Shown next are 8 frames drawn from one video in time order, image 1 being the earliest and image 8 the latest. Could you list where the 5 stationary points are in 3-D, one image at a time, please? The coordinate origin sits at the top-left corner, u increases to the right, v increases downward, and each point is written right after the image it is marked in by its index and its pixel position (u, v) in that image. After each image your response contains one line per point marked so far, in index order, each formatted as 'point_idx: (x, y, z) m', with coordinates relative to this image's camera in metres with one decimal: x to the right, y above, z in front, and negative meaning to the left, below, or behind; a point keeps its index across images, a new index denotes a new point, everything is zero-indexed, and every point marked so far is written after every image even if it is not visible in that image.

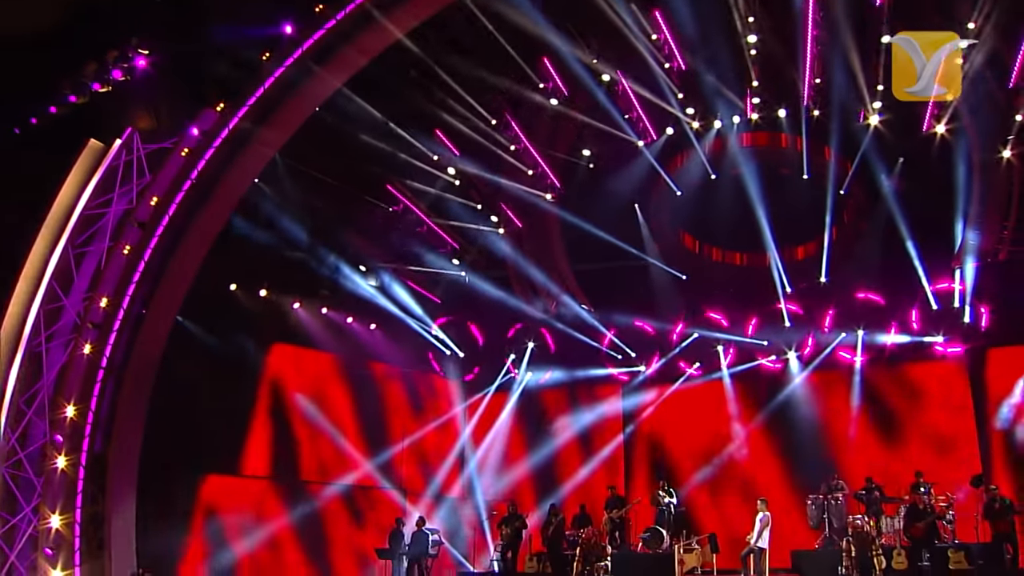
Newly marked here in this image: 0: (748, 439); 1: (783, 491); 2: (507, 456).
0: (+3.7, -2.4, +17.9) m
1: (+4.1, -3.1, +17.4) m
2: (-0.2, -2.9, +19.5) m
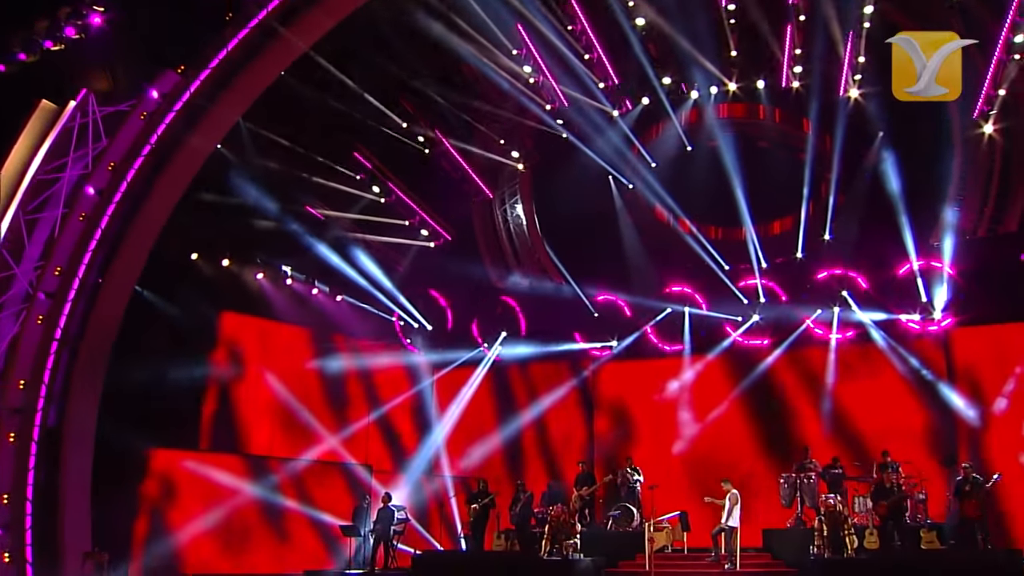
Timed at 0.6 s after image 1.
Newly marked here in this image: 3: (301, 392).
0: (+3.3, -2.0, +17.6) m
1: (+3.6, -2.7, +17.1) m
2: (-0.6, -2.4, +19.3) m
3: (-3.0, -1.5, +16.3) m
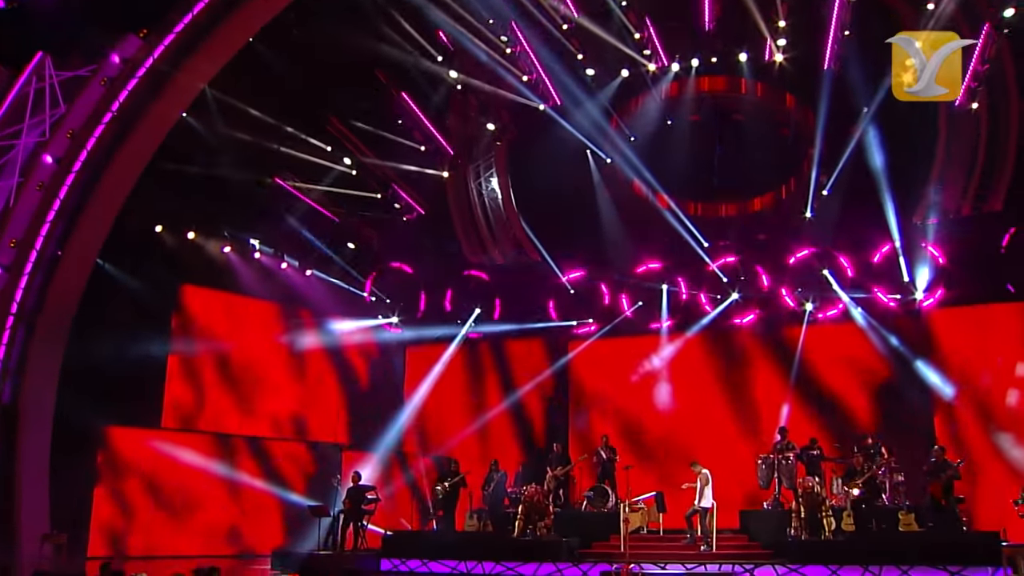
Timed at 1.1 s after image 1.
0: (+2.9, -1.7, +17.4) m
1: (+3.2, -2.4, +16.9) m
2: (-1.1, -2.0, +18.9) m
3: (-3.4, -1.1, +15.9) m
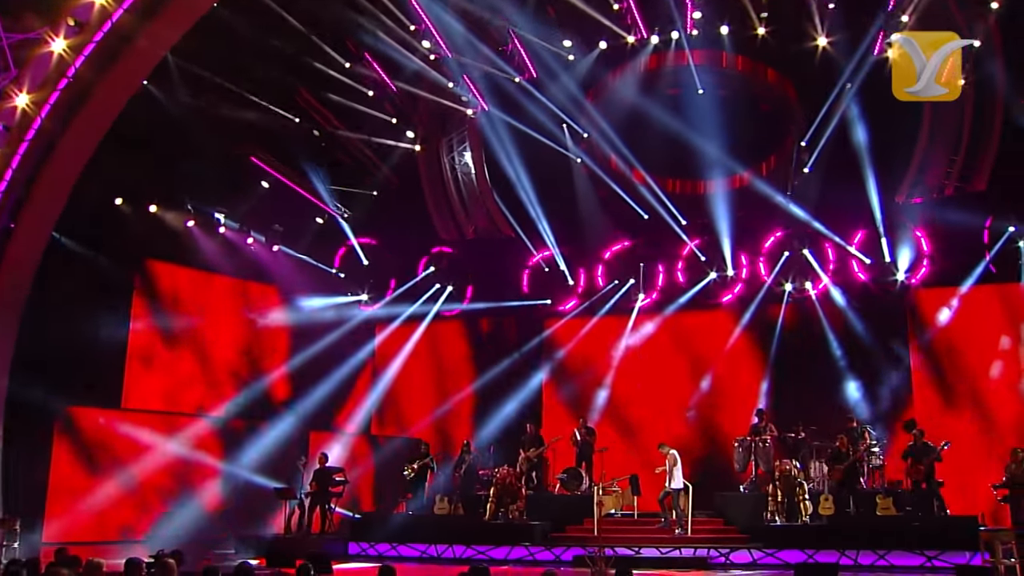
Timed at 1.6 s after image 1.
0: (+2.4, -1.3, +17.1) m
1: (+2.8, -2.1, +16.6) m
2: (-1.6, -1.6, +18.5) m
3: (-3.8, -0.8, +15.4) m
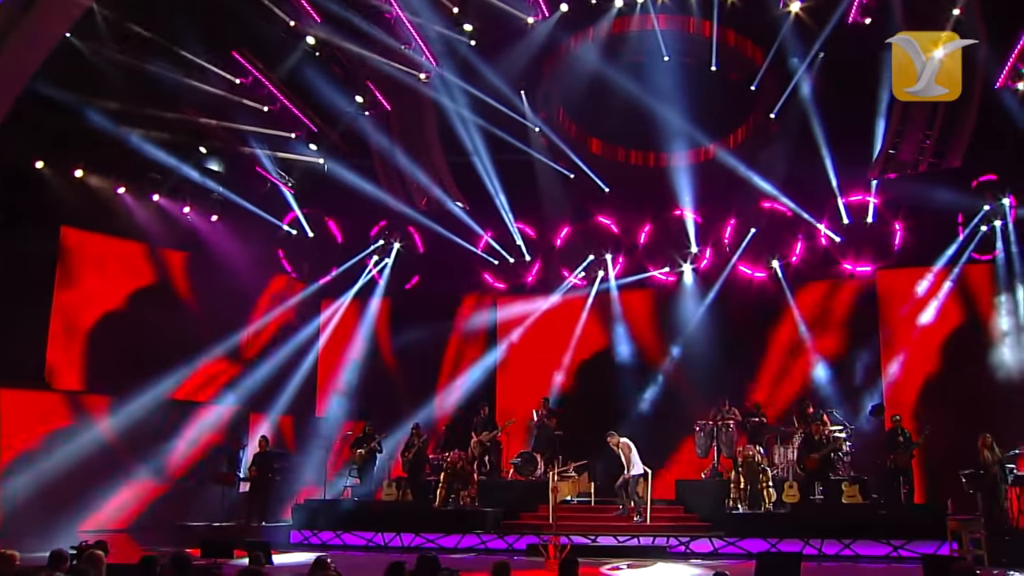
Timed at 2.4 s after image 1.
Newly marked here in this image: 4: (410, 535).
0: (+1.8, -1.0, +16.4) m
1: (+2.1, -1.8, +16.0) m
2: (-2.3, -1.2, +17.7) m
3: (-4.4, -0.4, +14.5) m
4: (-1.3, -3.0, +13.8) m
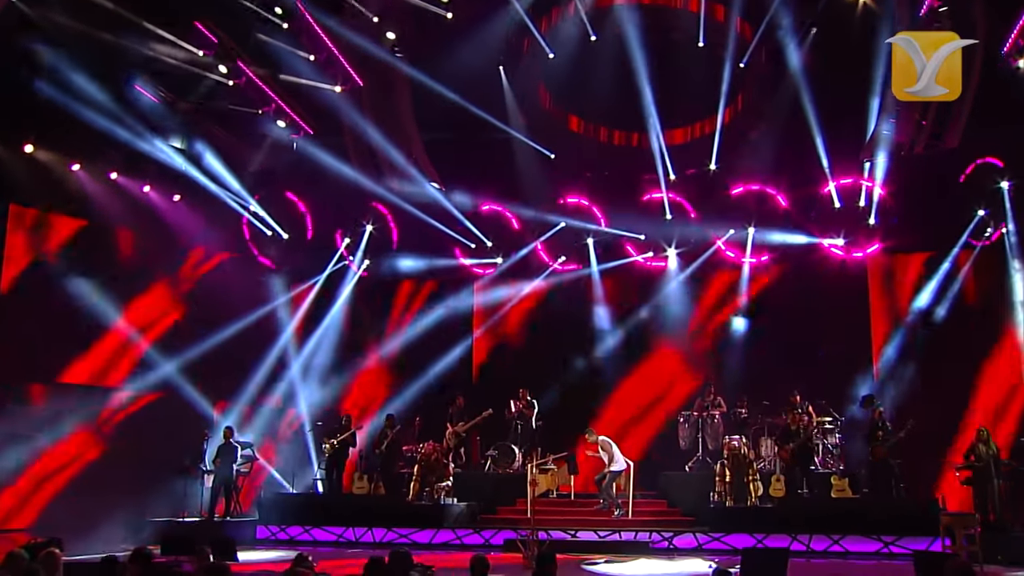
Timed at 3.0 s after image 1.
0: (+1.4, -0.8, +15.9) m
1: (+1.8, -1.6, +15.5) m
2: (-2.6, -1.0, +17.1) m
3: (-4.7, -0.2, +13.8) m
4: (-1.5, -2.8, +13.2) m
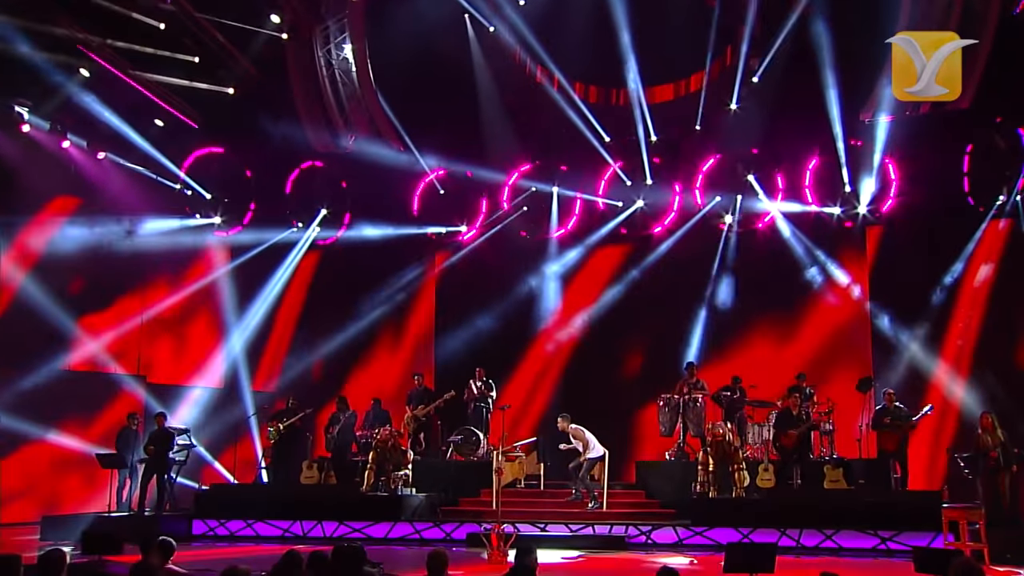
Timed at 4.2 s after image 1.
0: (+1.0, -0.4, +14.7) m
1: (+1.4, -1.2, +14.3) m
2: (-3.1, -0.6, +15.8) m
3: (-5.0, +0.1, +12.4) m
4: (-1.9, -2.5, +12.0) m
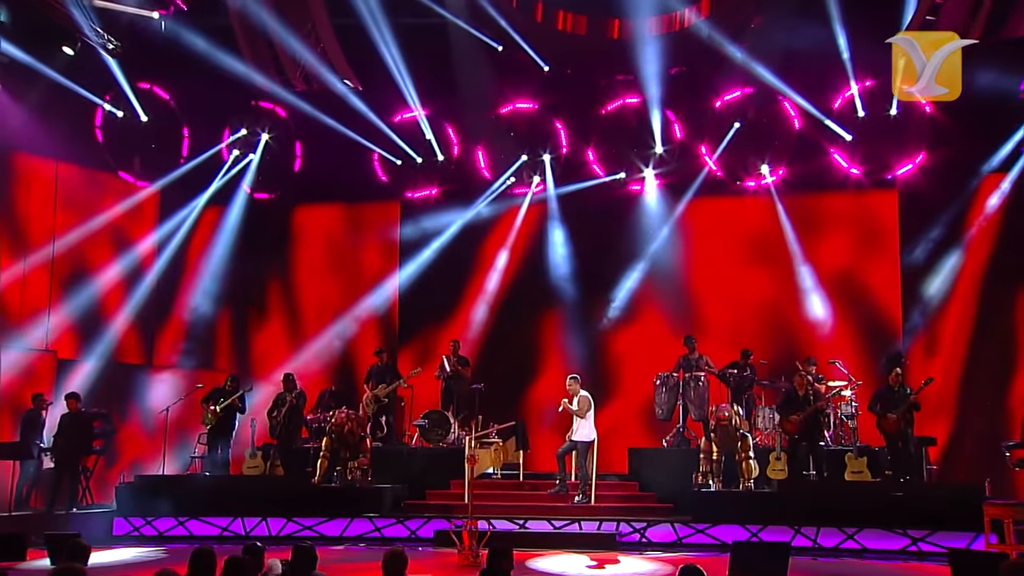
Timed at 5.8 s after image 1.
0: (+0.7, 0.0, +13.0) m
1: (+1.1, -0.8, +12.7) m
2: (-3.4, -0.1, +14.0) m
3: (-5.3, +0.5, +10.6) m
4: (-2.2, -2.2, +10.3) m
